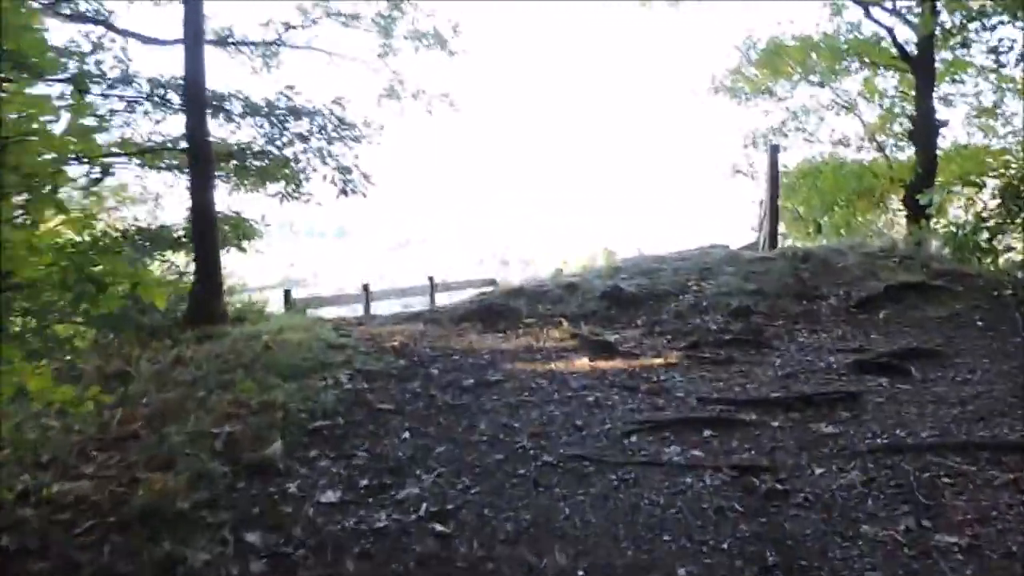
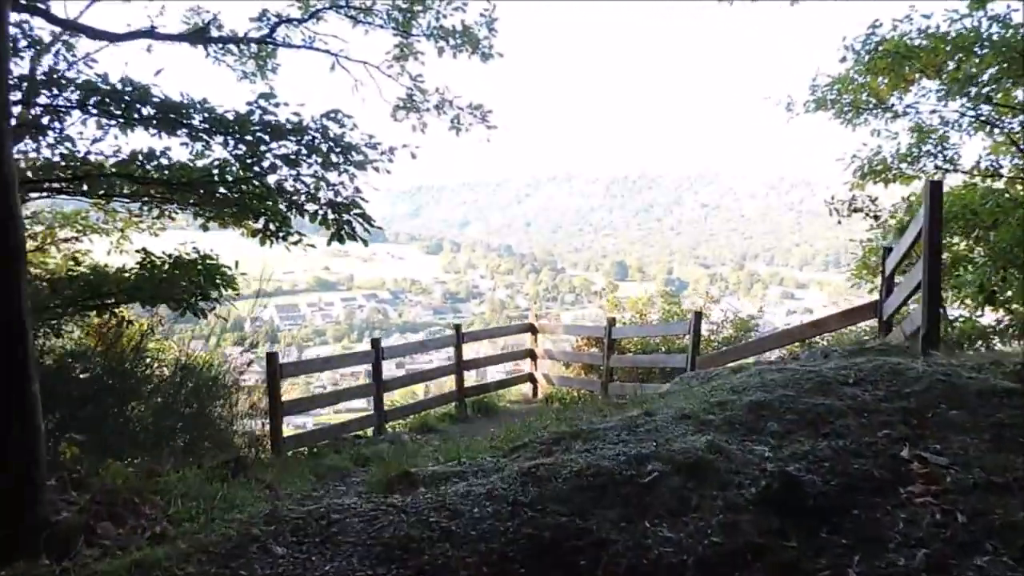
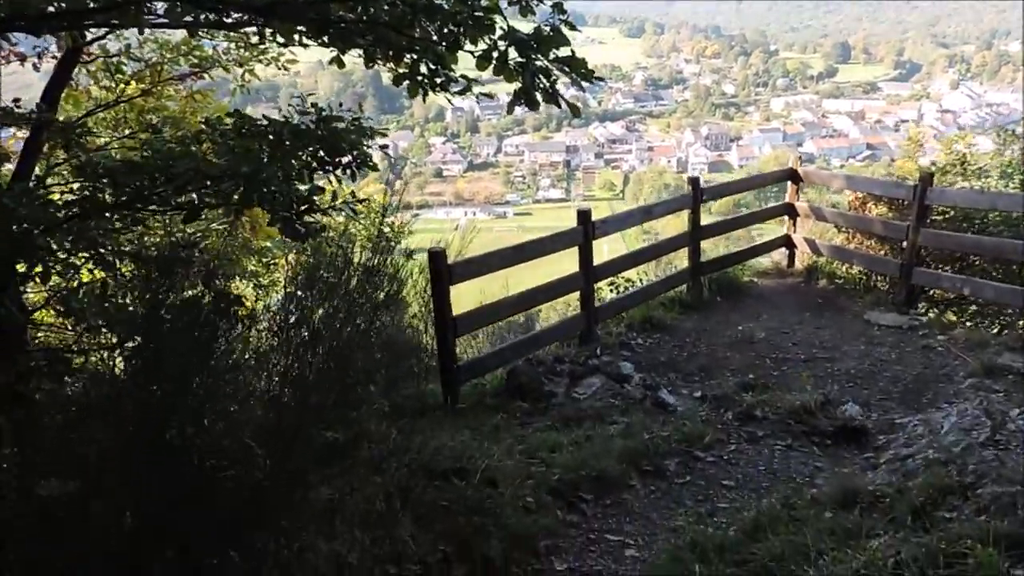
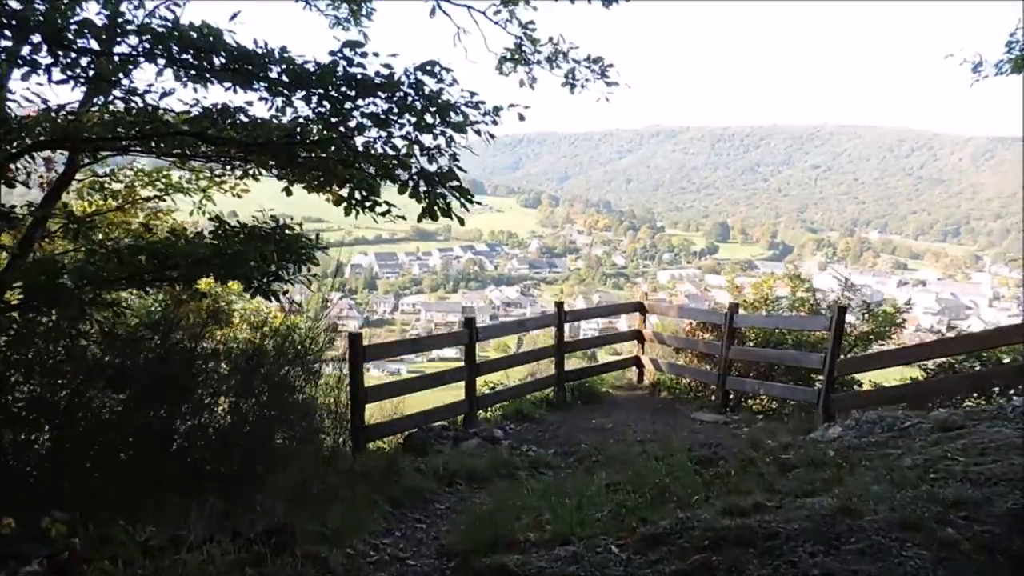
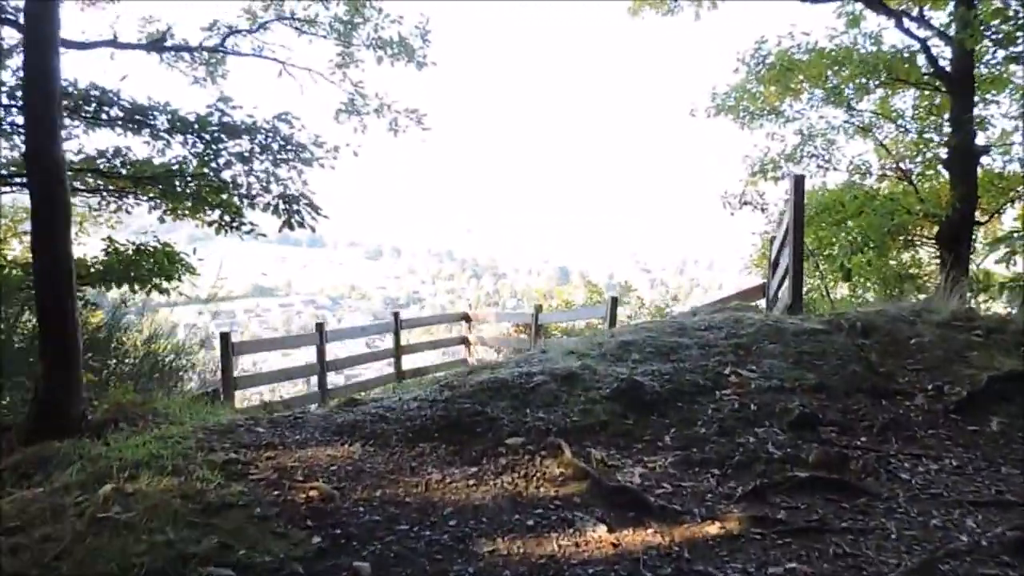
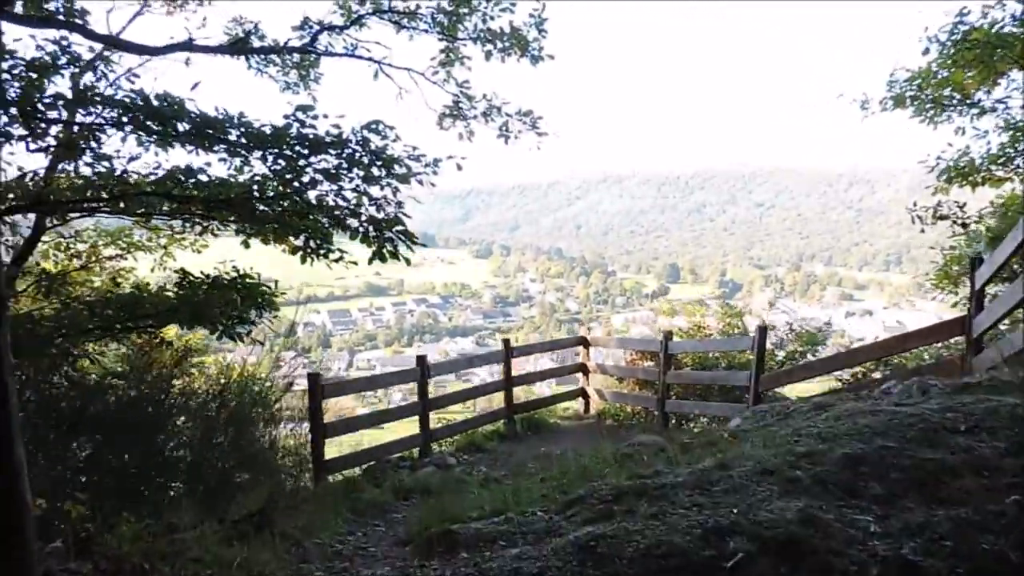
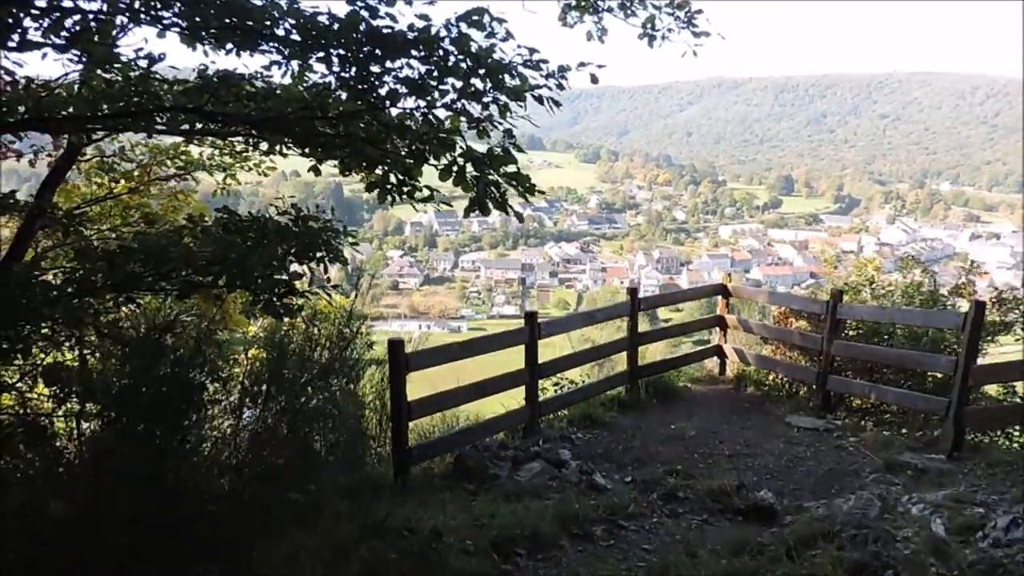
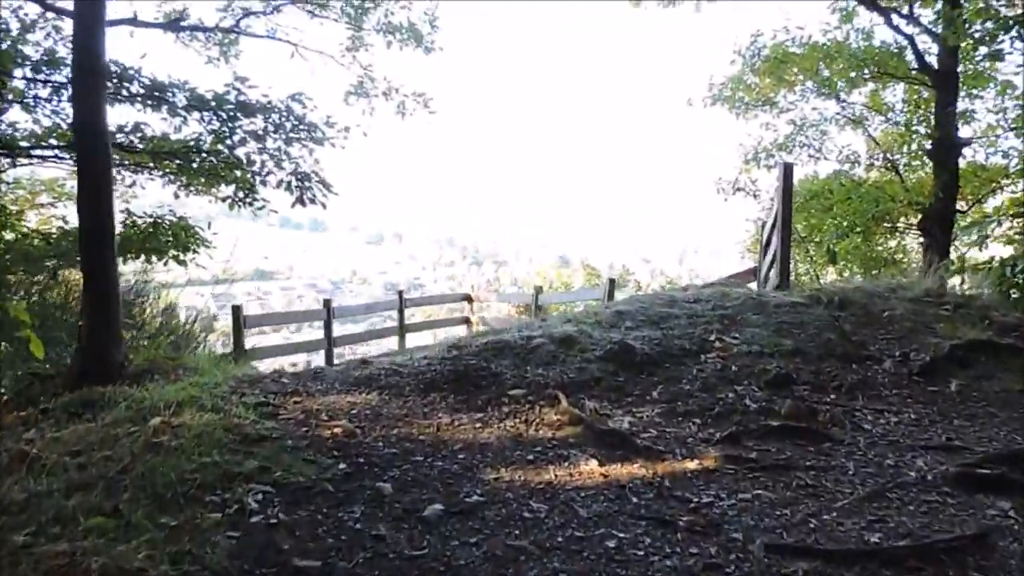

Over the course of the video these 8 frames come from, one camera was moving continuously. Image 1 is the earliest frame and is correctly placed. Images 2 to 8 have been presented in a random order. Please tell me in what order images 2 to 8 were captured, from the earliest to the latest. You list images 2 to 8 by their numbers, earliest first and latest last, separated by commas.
8, 5, 2, 6, 4, 7, 3
